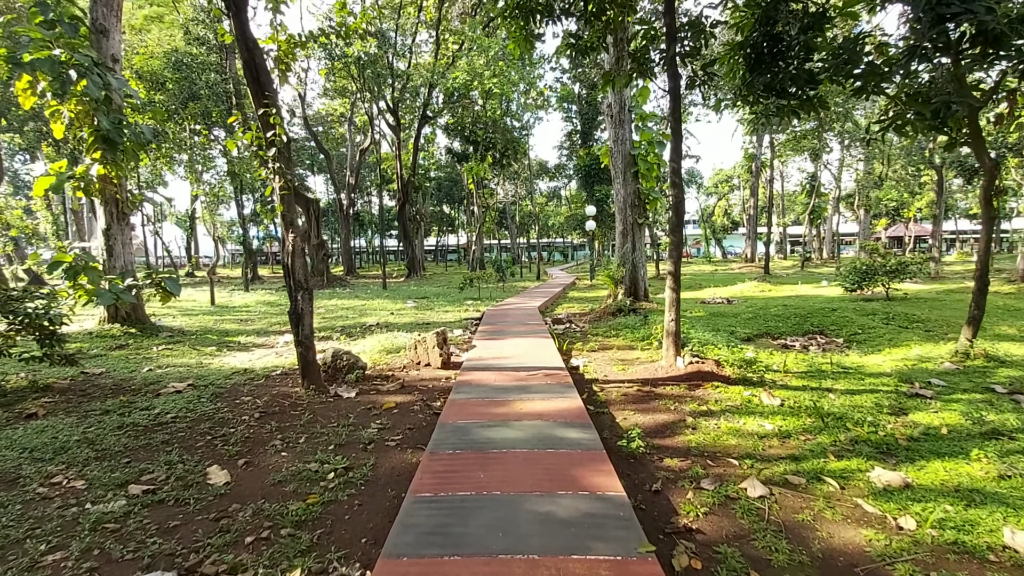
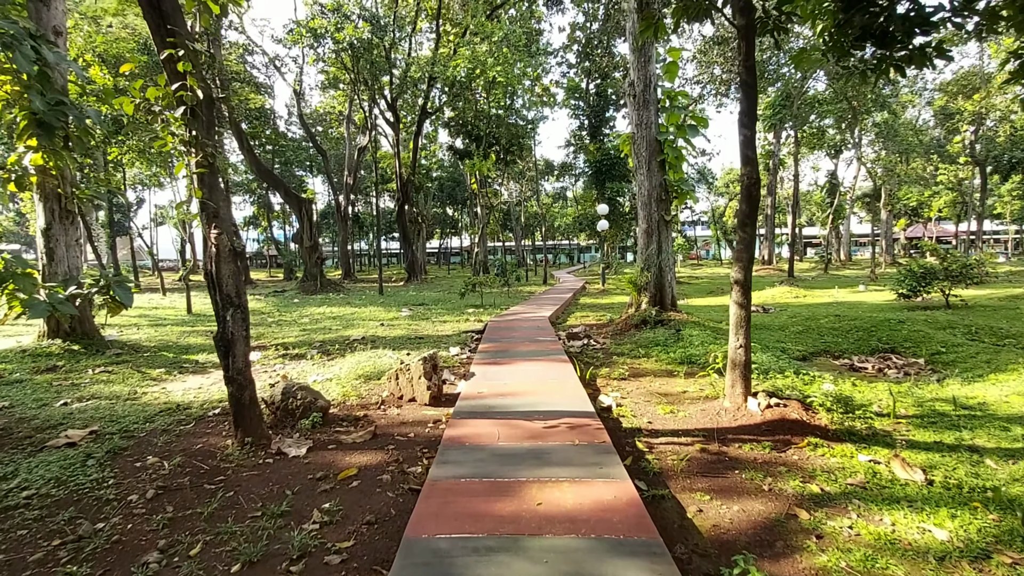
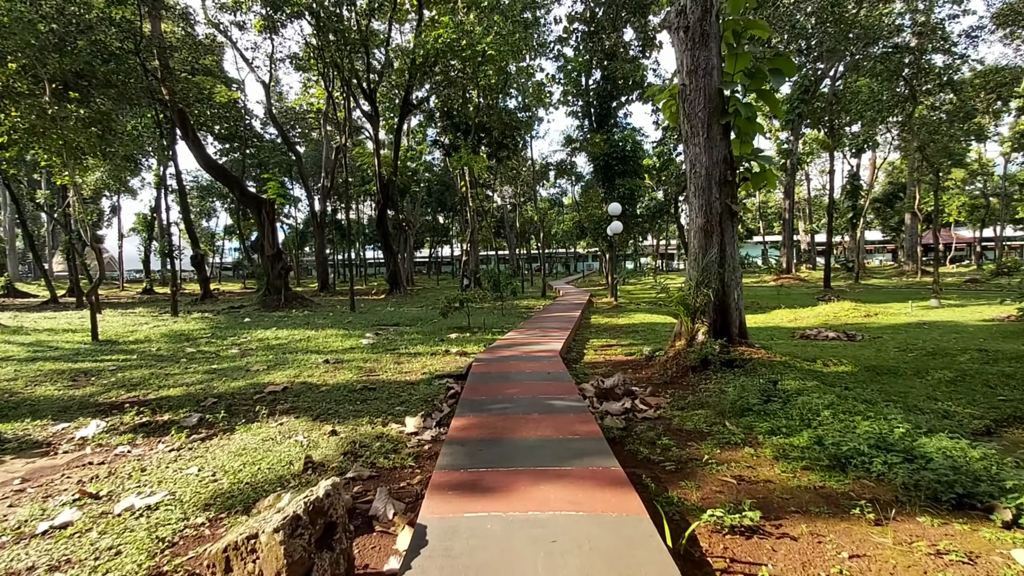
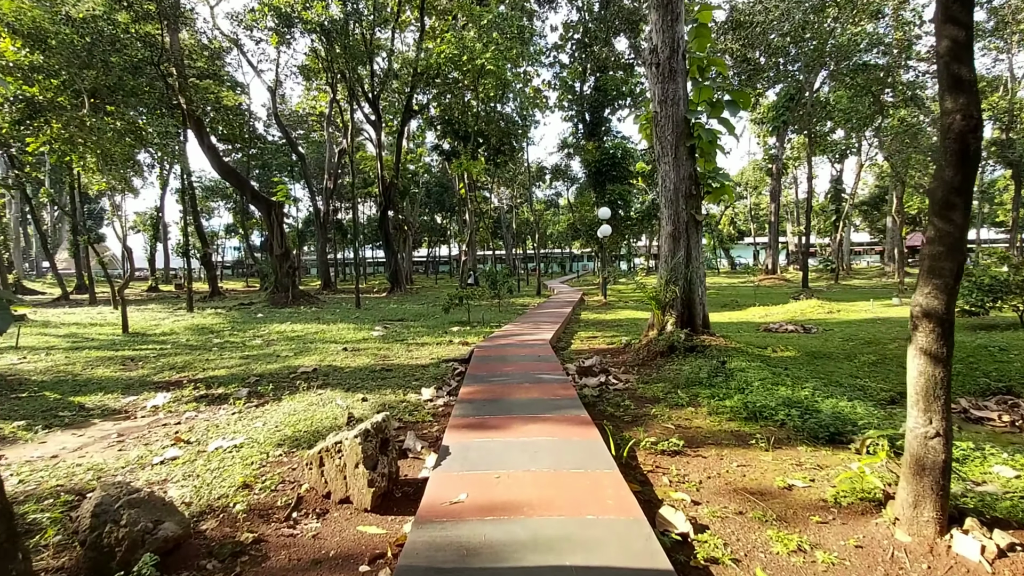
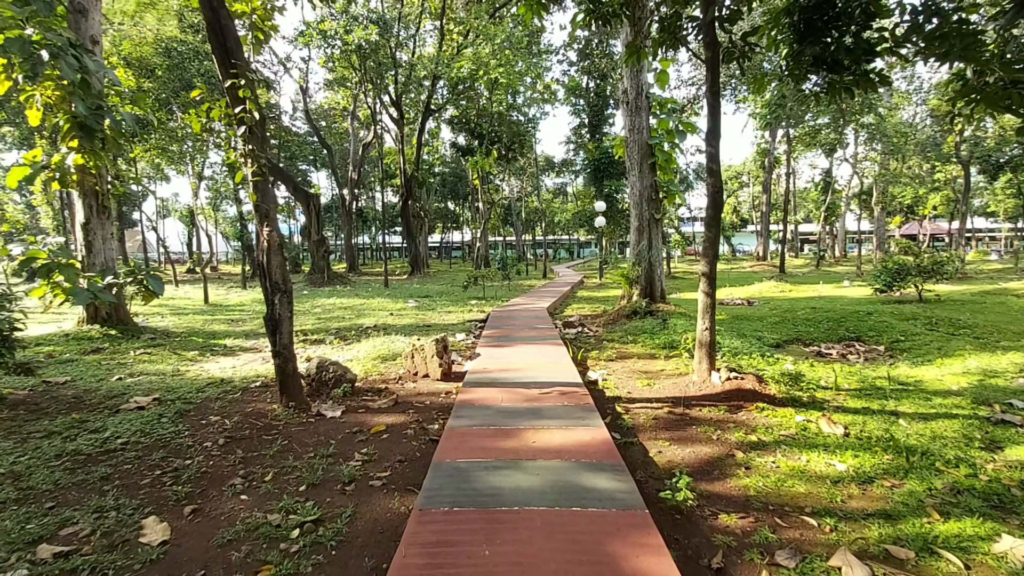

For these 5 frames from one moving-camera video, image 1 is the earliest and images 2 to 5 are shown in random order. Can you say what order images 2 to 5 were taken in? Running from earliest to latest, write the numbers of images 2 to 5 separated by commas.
5, 2, 4, 3
